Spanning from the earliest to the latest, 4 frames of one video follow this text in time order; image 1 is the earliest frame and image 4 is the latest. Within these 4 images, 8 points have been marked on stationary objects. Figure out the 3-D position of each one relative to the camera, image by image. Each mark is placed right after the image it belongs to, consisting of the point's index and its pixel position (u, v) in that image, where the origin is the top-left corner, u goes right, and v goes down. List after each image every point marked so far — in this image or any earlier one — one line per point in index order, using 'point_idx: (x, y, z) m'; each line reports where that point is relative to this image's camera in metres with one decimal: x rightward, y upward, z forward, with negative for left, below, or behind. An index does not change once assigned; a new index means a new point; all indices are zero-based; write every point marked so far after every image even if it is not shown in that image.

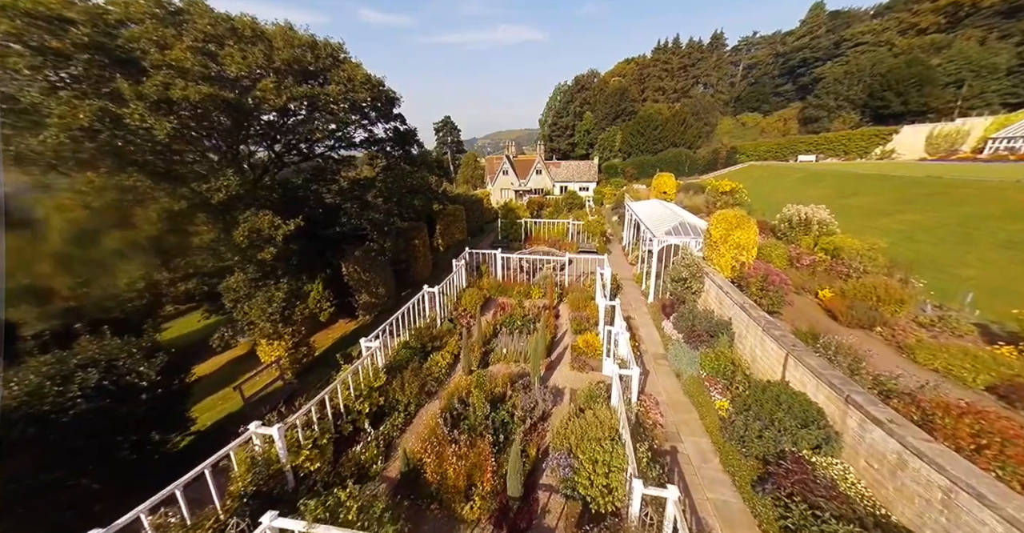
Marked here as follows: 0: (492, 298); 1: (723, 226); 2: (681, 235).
0: (-0.9, -1.6, +16.3) m
1: (+6.8, +1.3, +11.4) m
2: (+6.6, +1.2, +13.9) m
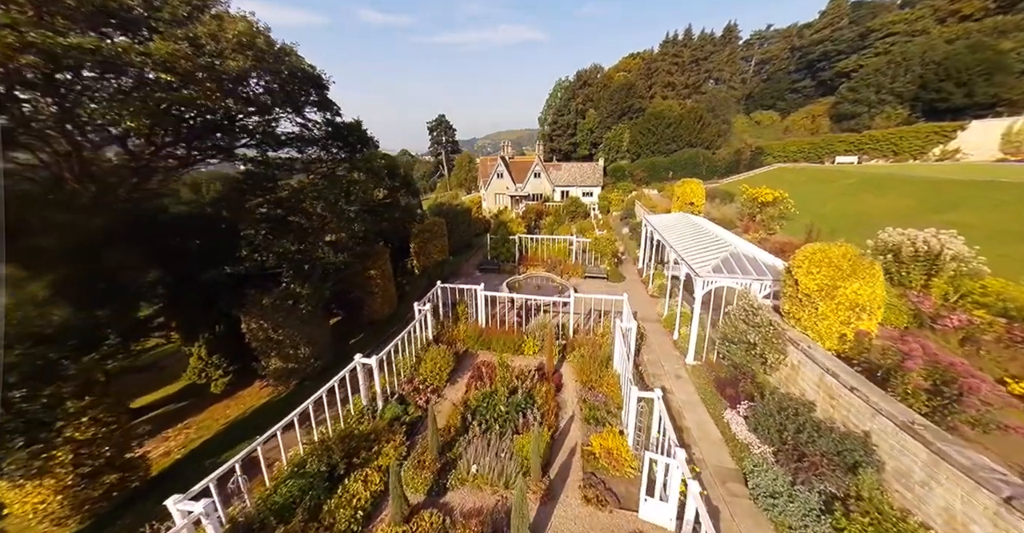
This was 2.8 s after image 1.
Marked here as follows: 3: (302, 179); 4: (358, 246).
0: (-1.4, -3.0, +12.0) m
1: (+6.3, -0.1, +7.1) m
2: (+6.0, -0.2, +9.6) m
3: (-6.4, +2.7, +11.0) m
4: (-5.4, +0.7, +12.3) m
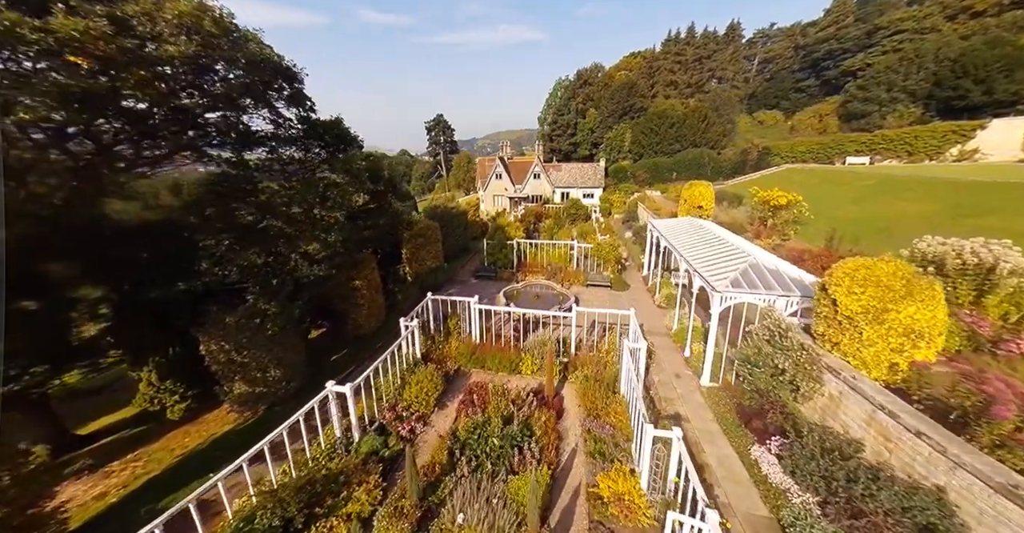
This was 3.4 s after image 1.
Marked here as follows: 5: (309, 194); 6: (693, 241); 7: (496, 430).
0: (-1.5, -3.3, +11.0) m
1: (+6.1, -0.4, +6.1) m
2: (+5.9, -0.5, +8.6) m
3: (-6.5, +2.3, +9.9) m
4: (-5.5, +0.4, +11.2) m
5: (-5.8, +2.2, +10.5) m
6: (+7.1, +1.0, +13.8) m
7: (-0.4, -3.7, +8.1) m
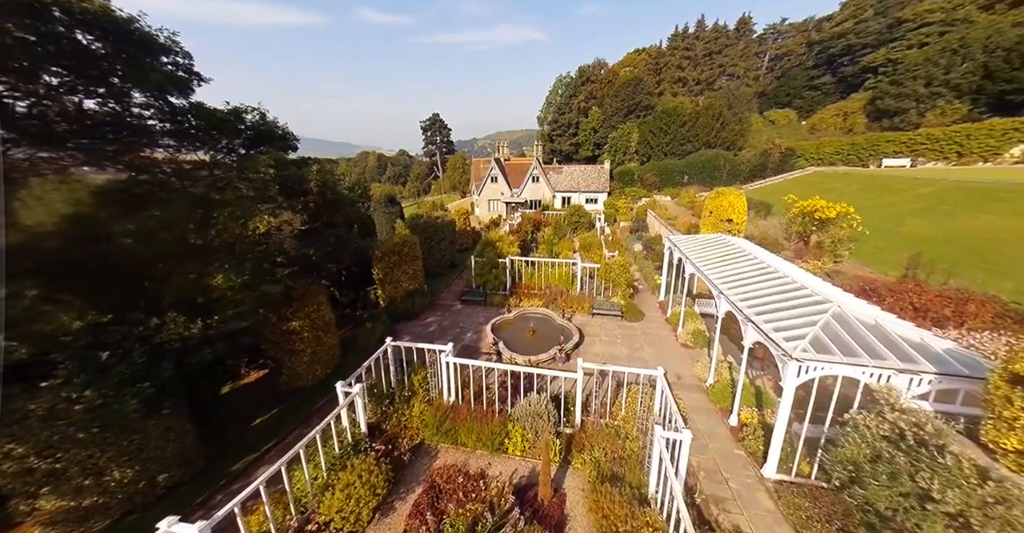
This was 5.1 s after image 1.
0: (-1.9, -4.3, +8.1) m
1: (+5.8, -1.4, +3.2) m
2: (+5.6, -1.5, +5.7) m
3: (-6.9, +1.4, +7.1) m
4: (-5.8, -0.6, +8.4) m
5: (-6.1, +1.2, +7.6) m
6: (+6.7, 0.0, +10.9) m
7: (-0.8, -4.7, +5.2) m
